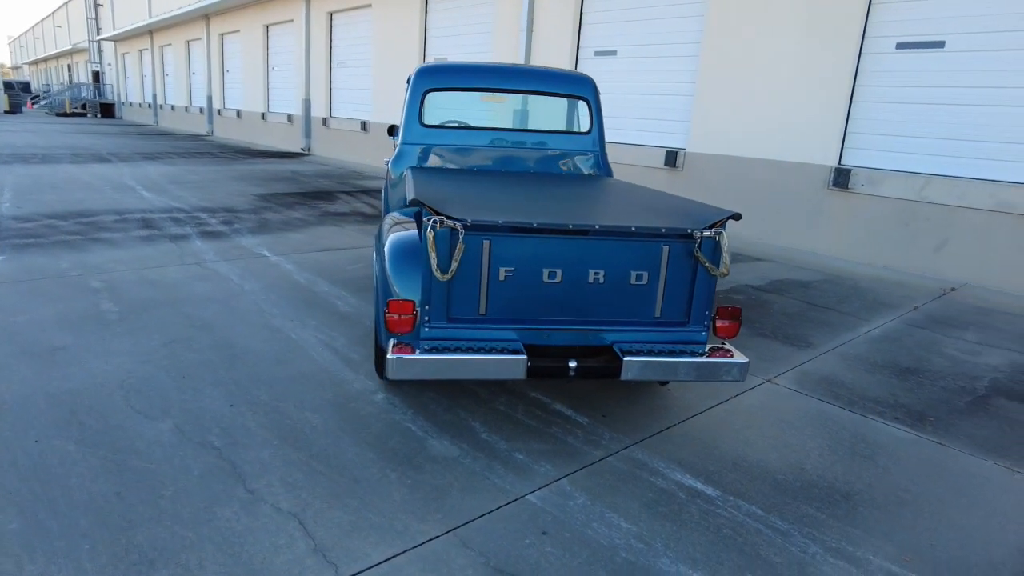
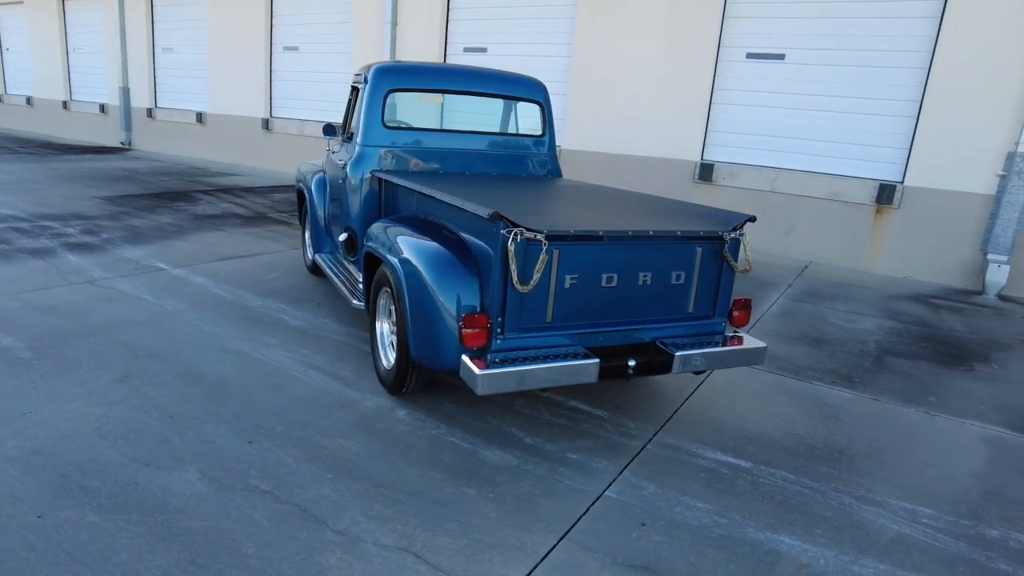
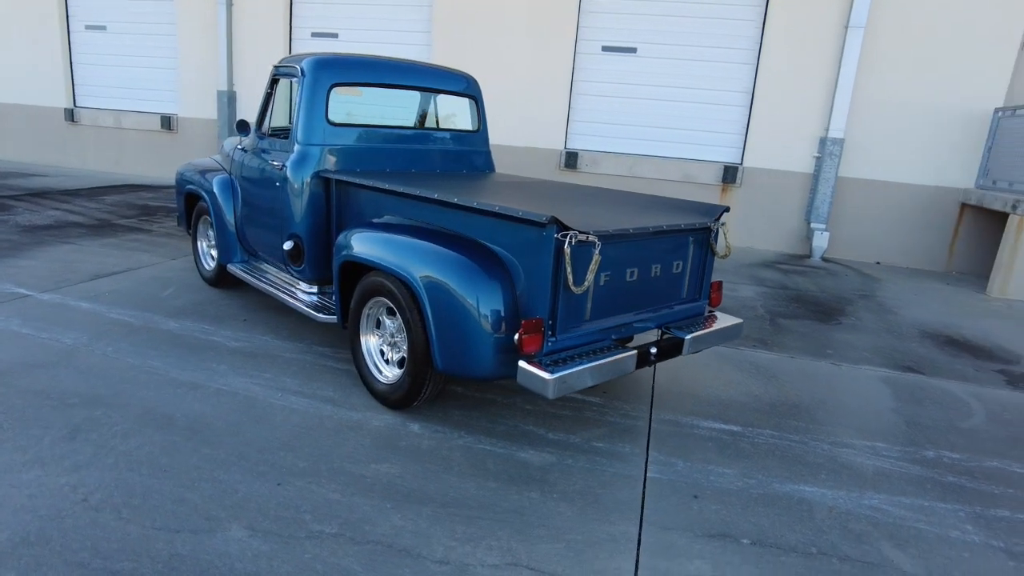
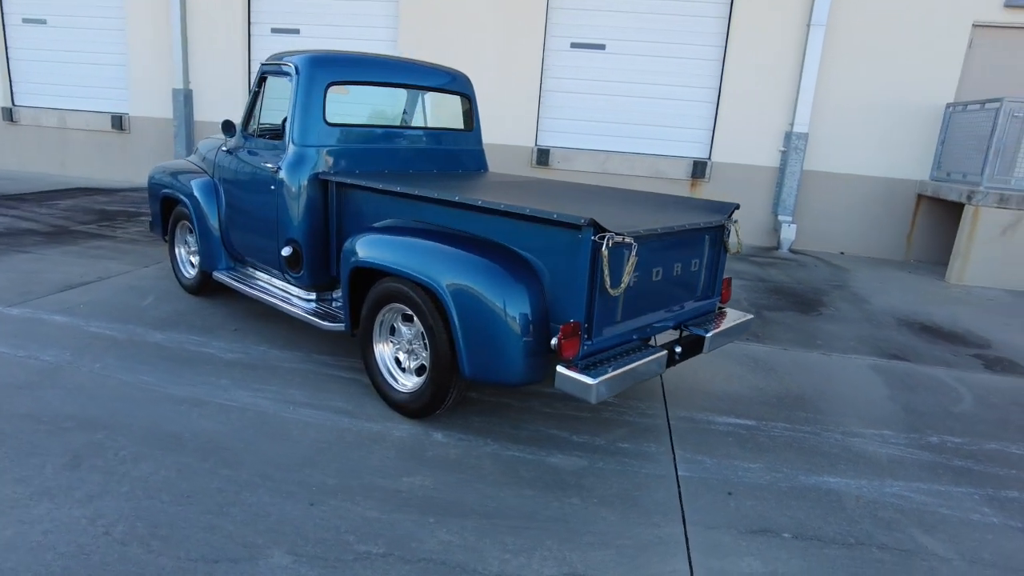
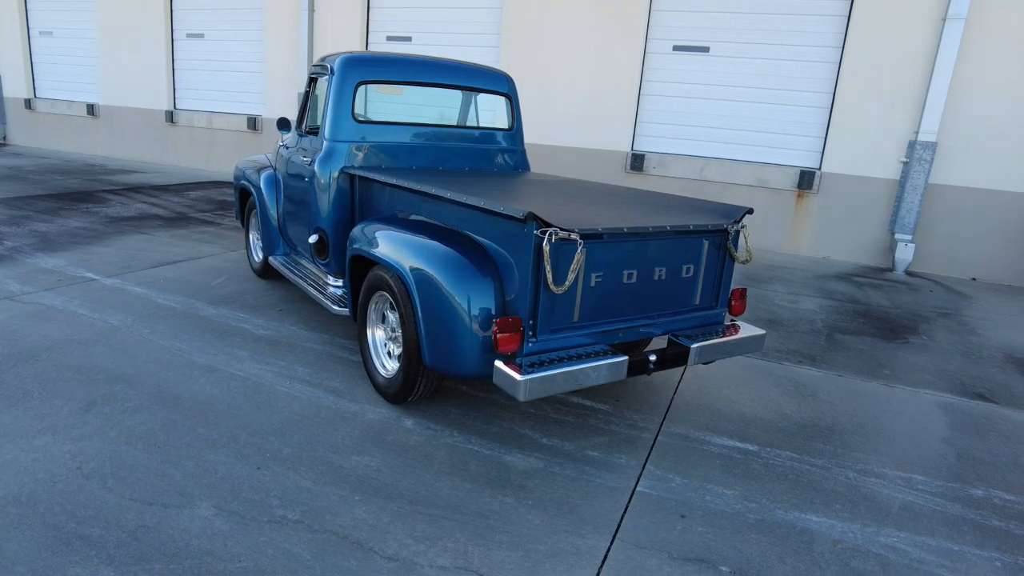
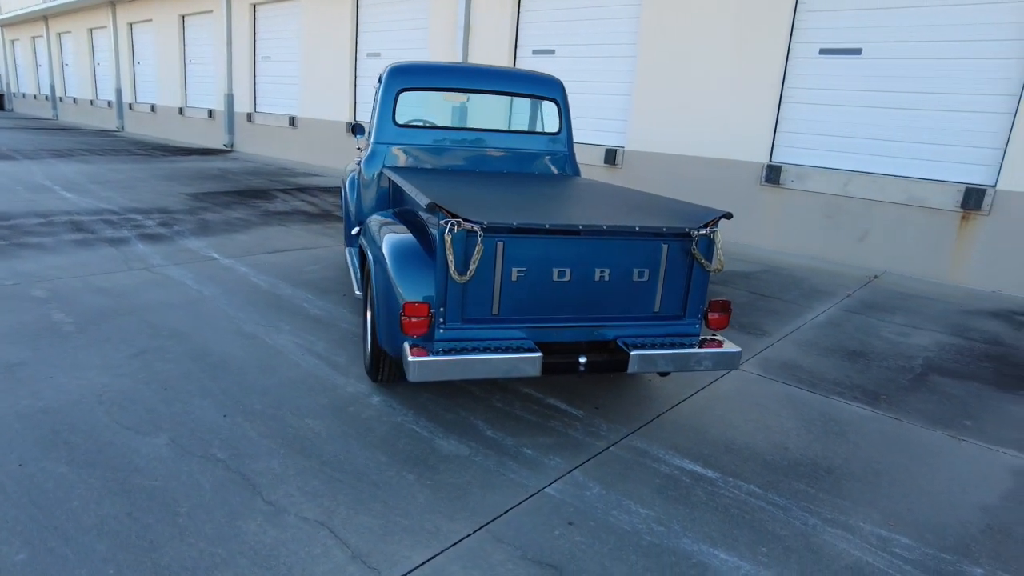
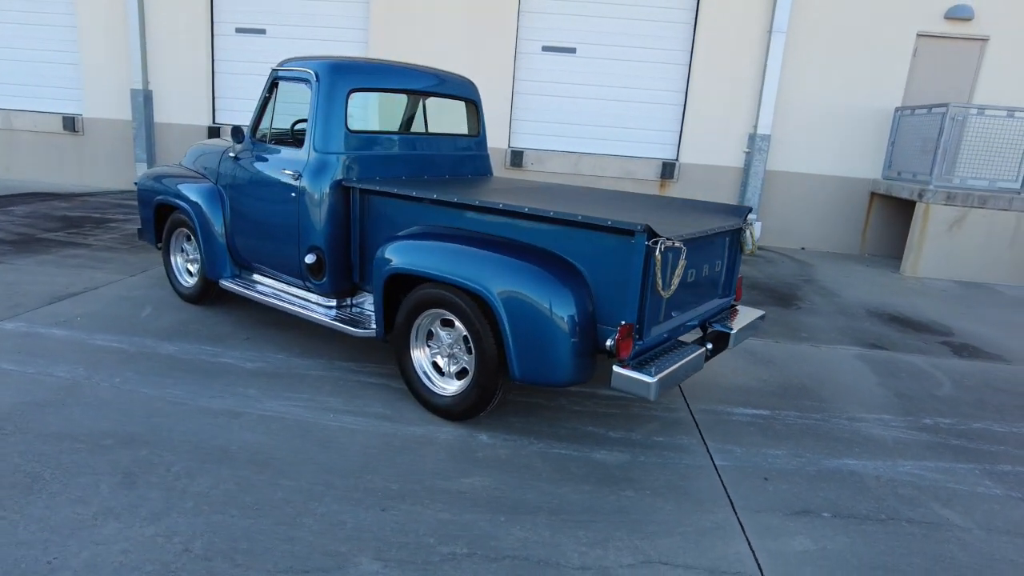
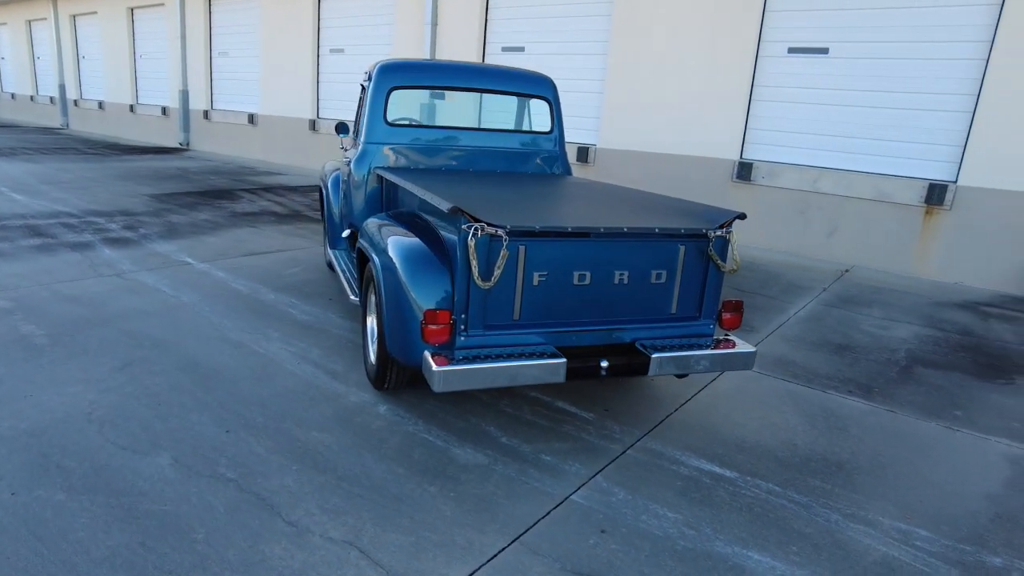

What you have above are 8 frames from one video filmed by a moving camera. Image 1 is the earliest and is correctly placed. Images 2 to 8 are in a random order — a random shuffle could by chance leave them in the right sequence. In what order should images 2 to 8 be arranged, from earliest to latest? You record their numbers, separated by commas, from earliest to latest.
6, 8, 2, 5, 3, 4, 7
